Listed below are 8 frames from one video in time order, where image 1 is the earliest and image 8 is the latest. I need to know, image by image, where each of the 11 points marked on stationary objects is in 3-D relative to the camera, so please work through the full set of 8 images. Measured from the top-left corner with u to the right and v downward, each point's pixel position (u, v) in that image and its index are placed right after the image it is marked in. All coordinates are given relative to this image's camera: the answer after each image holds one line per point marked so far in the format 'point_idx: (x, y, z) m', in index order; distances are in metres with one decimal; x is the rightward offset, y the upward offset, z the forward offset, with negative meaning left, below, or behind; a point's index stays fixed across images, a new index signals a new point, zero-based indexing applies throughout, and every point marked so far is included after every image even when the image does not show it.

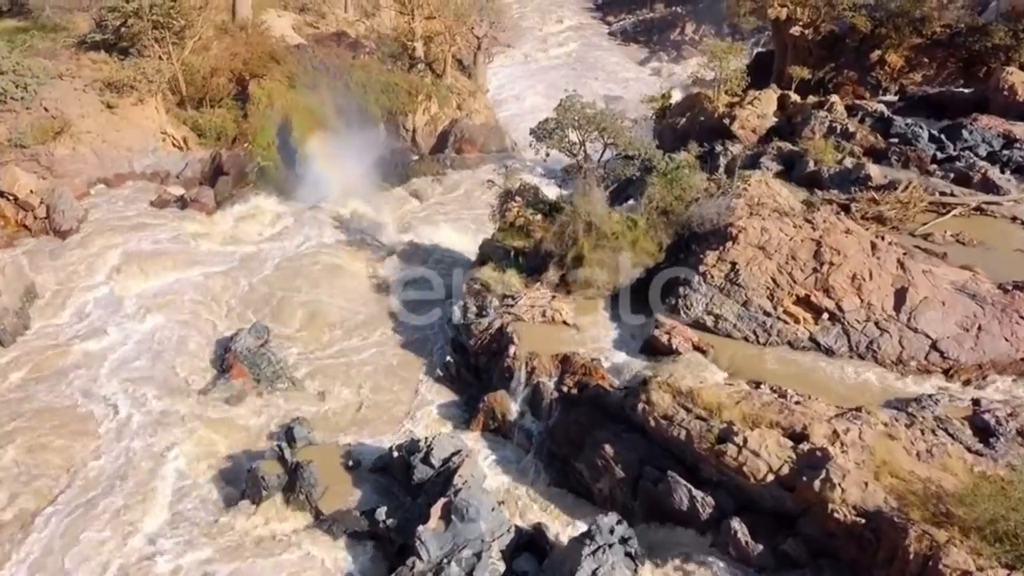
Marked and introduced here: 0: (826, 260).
0: (+3.4, +0.3, +10.2) m
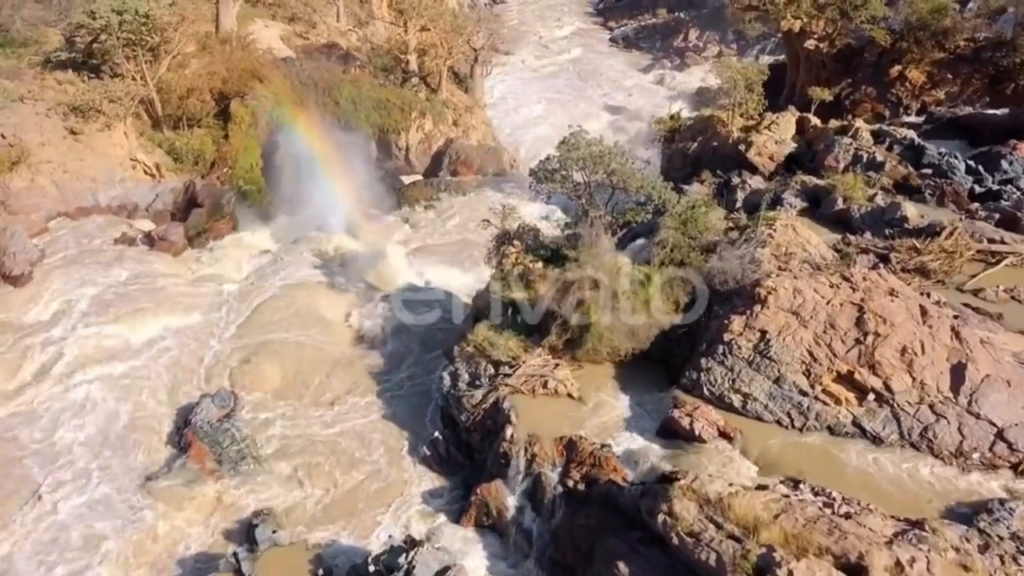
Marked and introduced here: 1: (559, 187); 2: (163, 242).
0: (+3.4, -0.4, +8.9) m
1: (+0.6, +1.2, +11.4) m
2: (-5.6, +0.7, +14.8) m
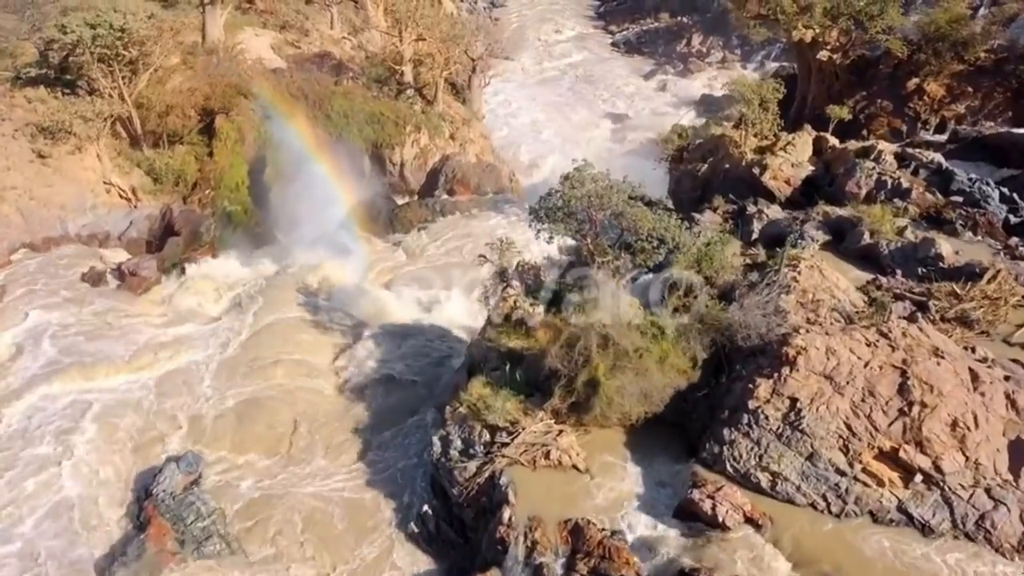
0: (+3.4, -0.9, +7.8) m
1: (+0.6, +0.6, +10.3) m
2: (-5.6, +0.2, +13.8) m
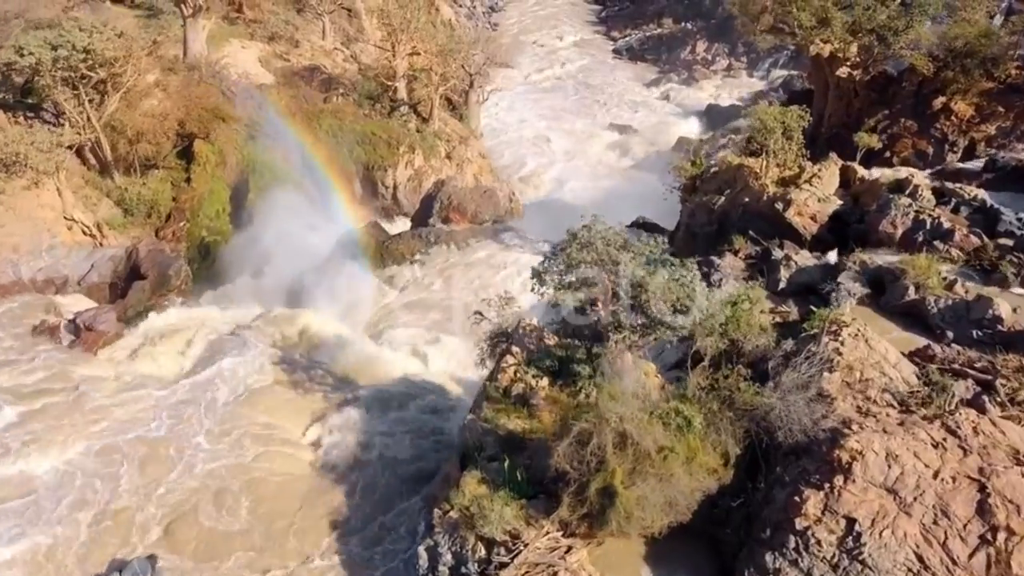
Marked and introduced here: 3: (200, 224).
0: (+3.4, -1.7, +6.5) m
1: (+0.6, -0.1, +9.0) m
2: (-5.6, -0.6, +12.4) m
3: (-6.2, +1.3, +18.5) m
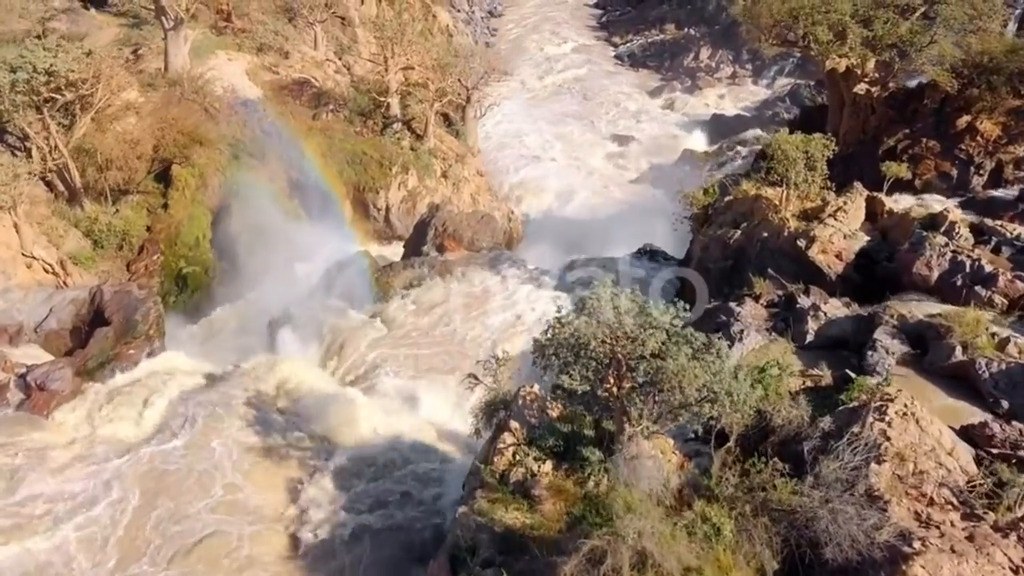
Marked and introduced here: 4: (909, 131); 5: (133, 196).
0: (+3.4, -2.3, +5.3) m
1: (+0.5, -0.7, +7.8) m
2: (-5.6, -1.2, +11.2) m
3: (-6.2, +0.6, +17.3) m
4: (+8.4, +3.3, +19.7) m
5: (-7.3, +1.8, +17.9) m
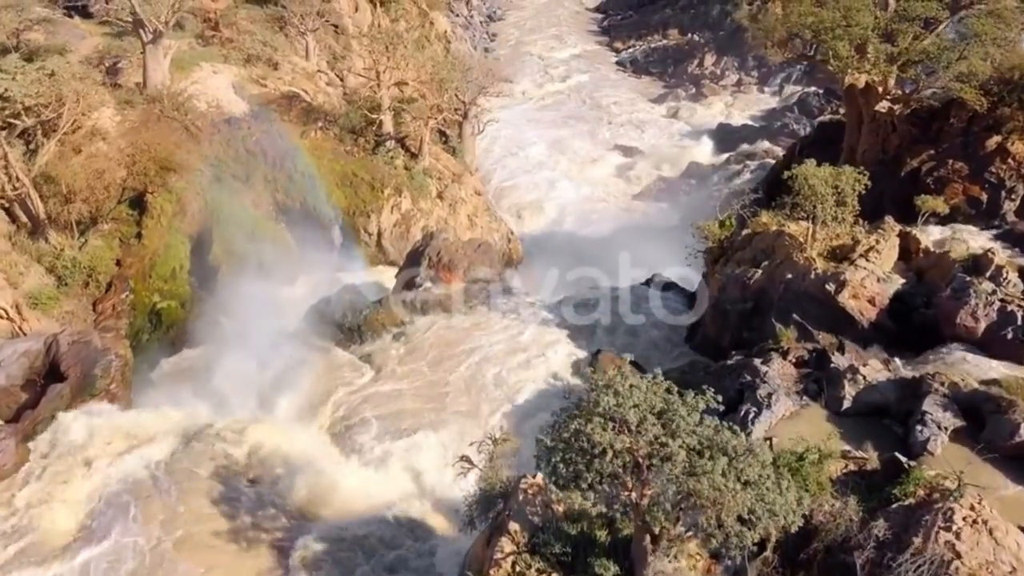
0: (+3.4, -2.9, +4.1) m
1: (+0.5, -1.3, +6.6) m
2: (-5.6, -1.8, +10.0) m
3: (-6.2, 0.0, +16.1) m
4: (+8.4, +2.7, +18.5) m
5: (-7.3, +1.1, +16.7) m
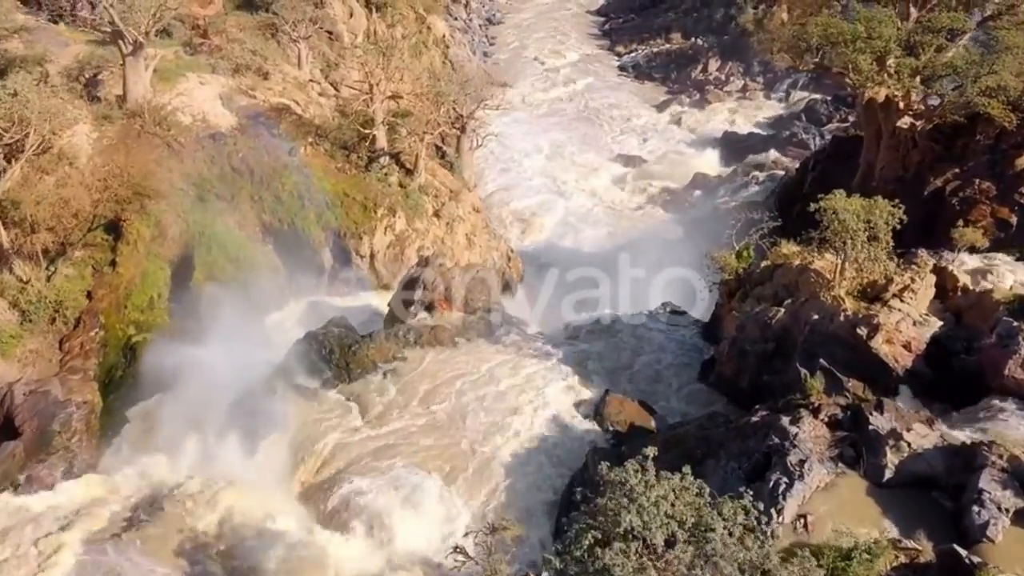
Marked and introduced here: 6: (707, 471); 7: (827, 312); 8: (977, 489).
0: (+3.4, -3.4, +3.0) m
1: (+0.5, -1.9, +5.5) m
2: (-5.6, -2.3, +8.9) m
3: (-6.2, -0.5, +15.0) m
4: (+8.4, +2.2, +17.4) m
5: (-7.3, +0.6, +15.6) m
6: (+2.0, -1.9, +9.8) m
7: (+3.8, -0.3, +11.3) m
8: (+3.9, -1.7, +7.9) m
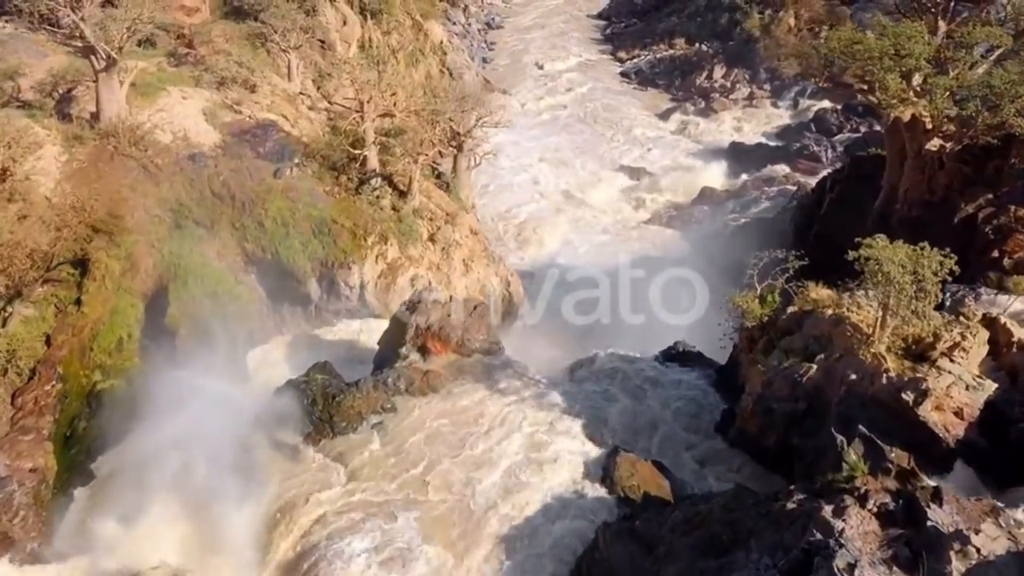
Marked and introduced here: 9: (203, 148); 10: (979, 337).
0: (+3.4, -4.0, +1.8) m
1: (+0.6, -2.5, +4.3) m
2: (-5.6, -2.9, +7.7) m
3: (-6.2, -1.1, +13.7) m
4: (+8.4, +1.6, +16.2) m
5: (-7.3, 0.0, +14.4) m
6: (+2.1, -2.5, +8.6) m
7: (+3.8, -0.9, +10.0) m
8: (+3.9, -2.3, +6.6) m
9: (-5.9, +2.5, +17.7) m
10: (+5.1, -0.5, +10.2) m
